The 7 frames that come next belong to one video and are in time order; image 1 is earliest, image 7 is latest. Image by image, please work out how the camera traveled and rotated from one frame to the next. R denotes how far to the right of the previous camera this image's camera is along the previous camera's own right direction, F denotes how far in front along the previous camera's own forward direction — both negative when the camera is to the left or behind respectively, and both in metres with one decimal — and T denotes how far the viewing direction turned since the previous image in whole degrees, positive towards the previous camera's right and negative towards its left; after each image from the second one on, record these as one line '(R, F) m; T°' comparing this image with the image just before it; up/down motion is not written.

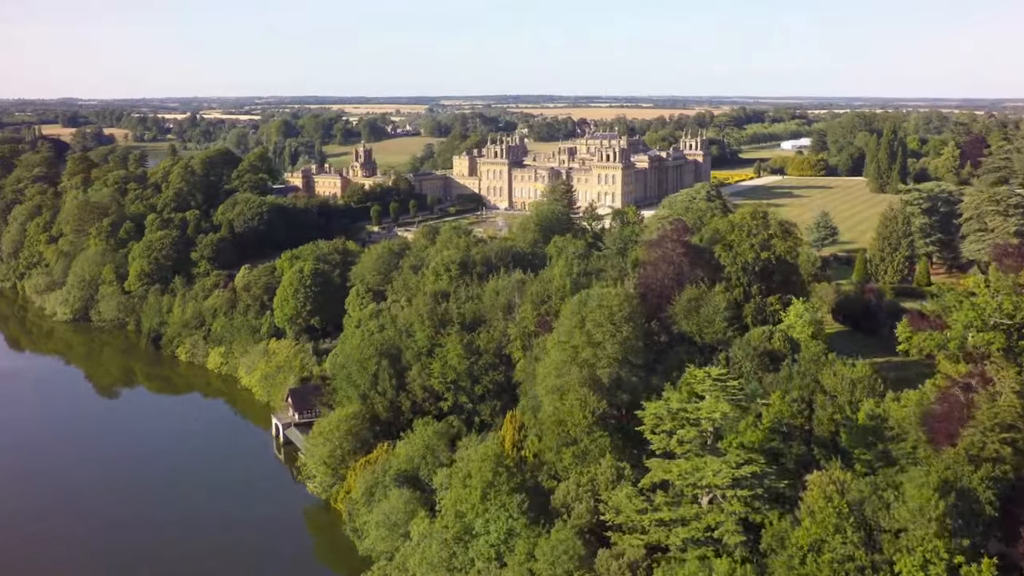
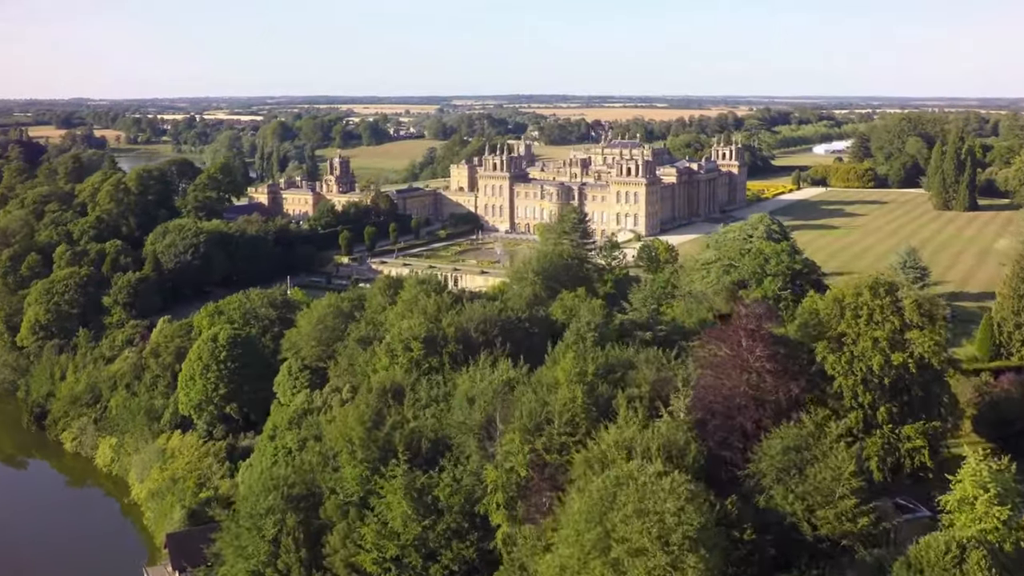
(+1.0, +19.0) m; -1°
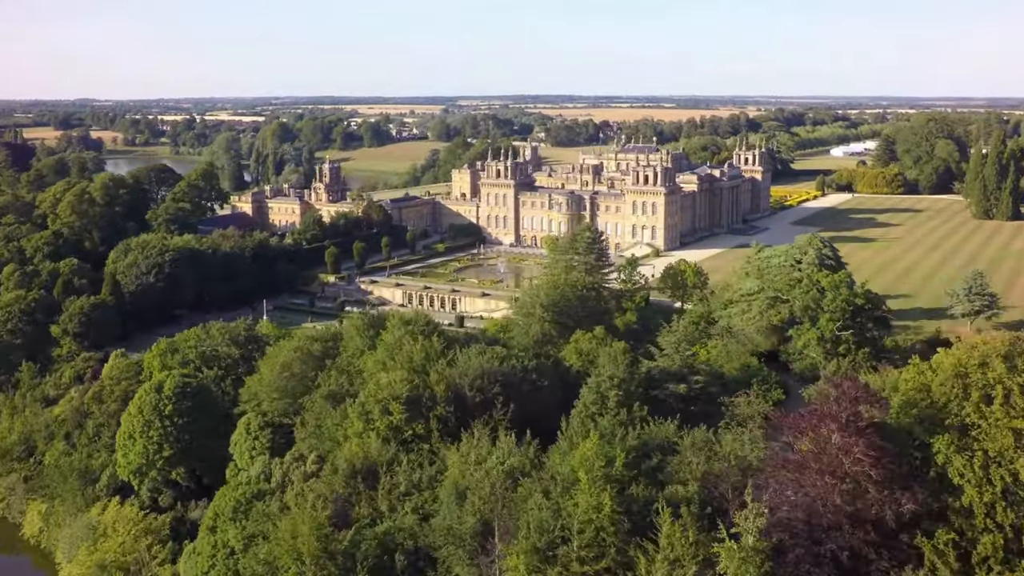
(+0.1, +8.6) m; 0°
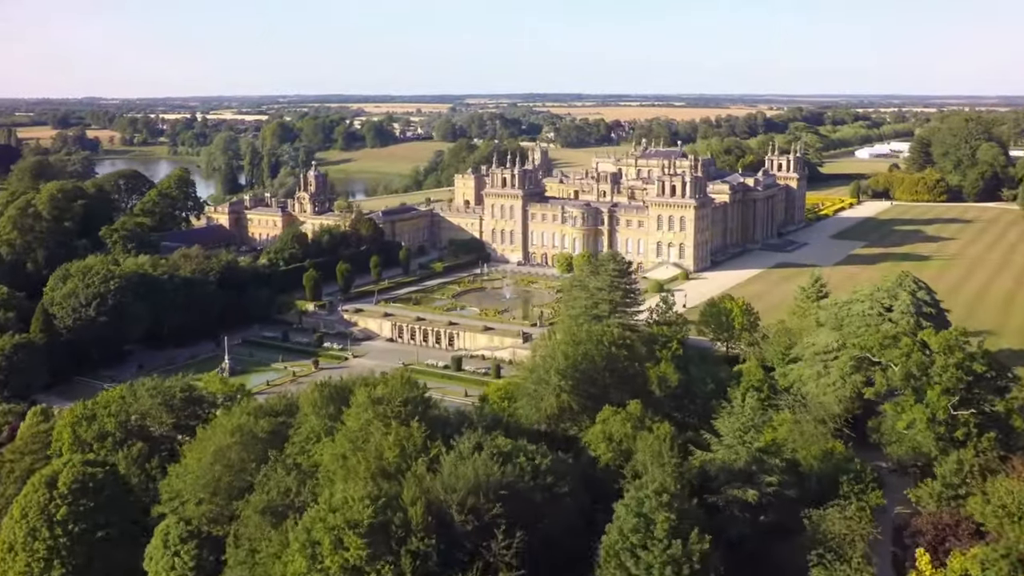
(0.0, +10.5) m; 0°
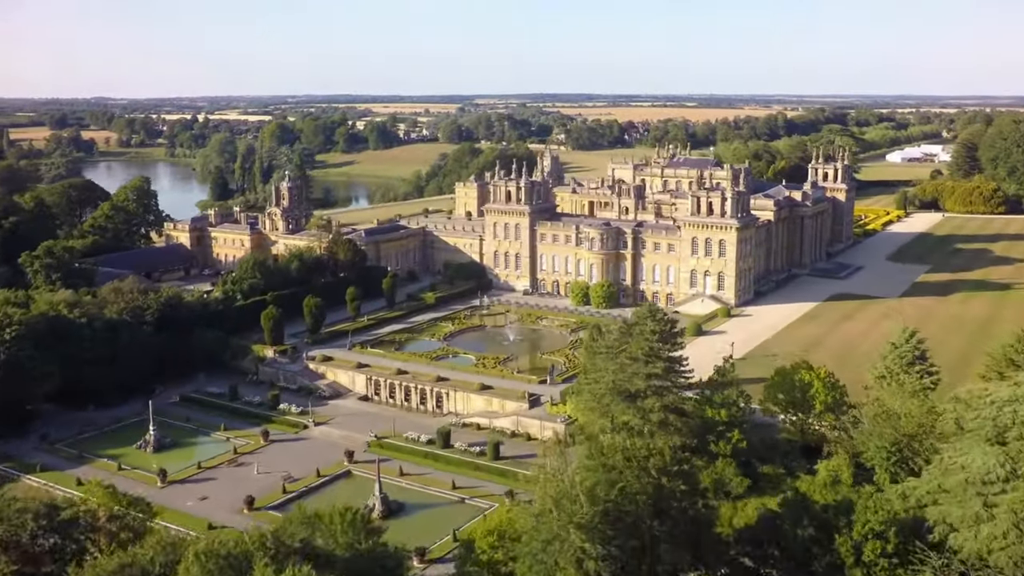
(+0.3, +12.2) m; 0°
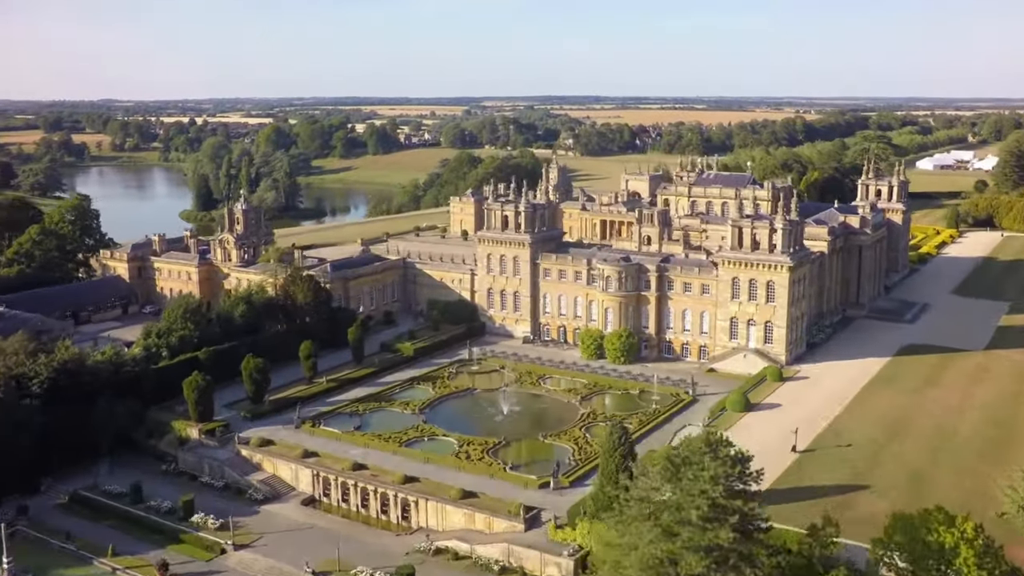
(+0.5, +12.1) m; 0°
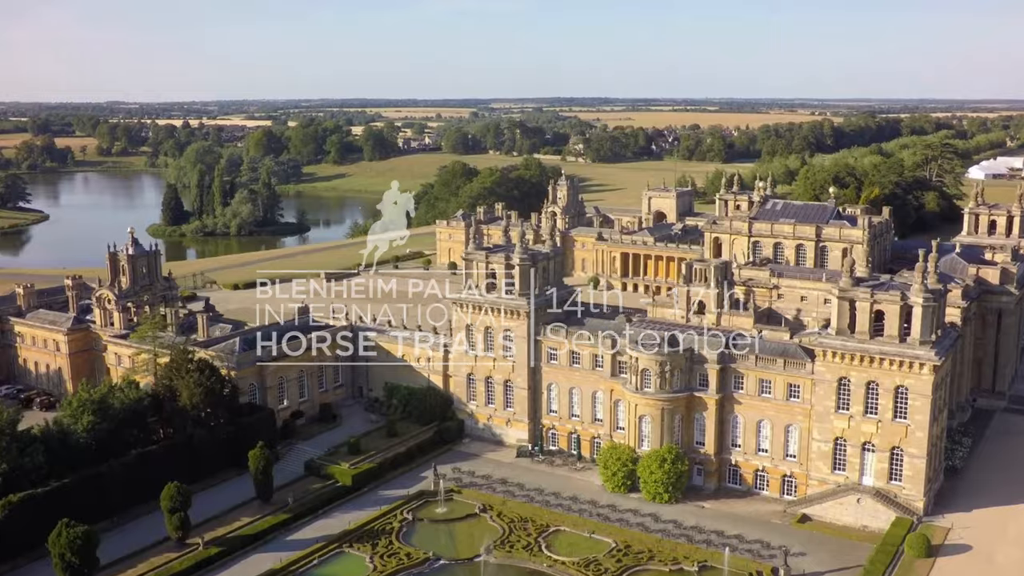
(+0.7, +17.6) m; 0°
